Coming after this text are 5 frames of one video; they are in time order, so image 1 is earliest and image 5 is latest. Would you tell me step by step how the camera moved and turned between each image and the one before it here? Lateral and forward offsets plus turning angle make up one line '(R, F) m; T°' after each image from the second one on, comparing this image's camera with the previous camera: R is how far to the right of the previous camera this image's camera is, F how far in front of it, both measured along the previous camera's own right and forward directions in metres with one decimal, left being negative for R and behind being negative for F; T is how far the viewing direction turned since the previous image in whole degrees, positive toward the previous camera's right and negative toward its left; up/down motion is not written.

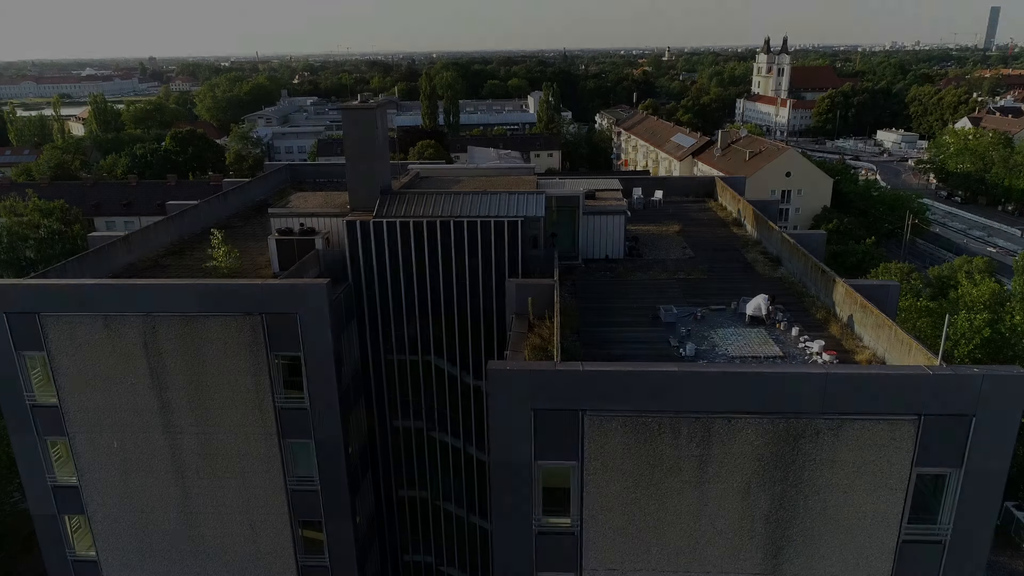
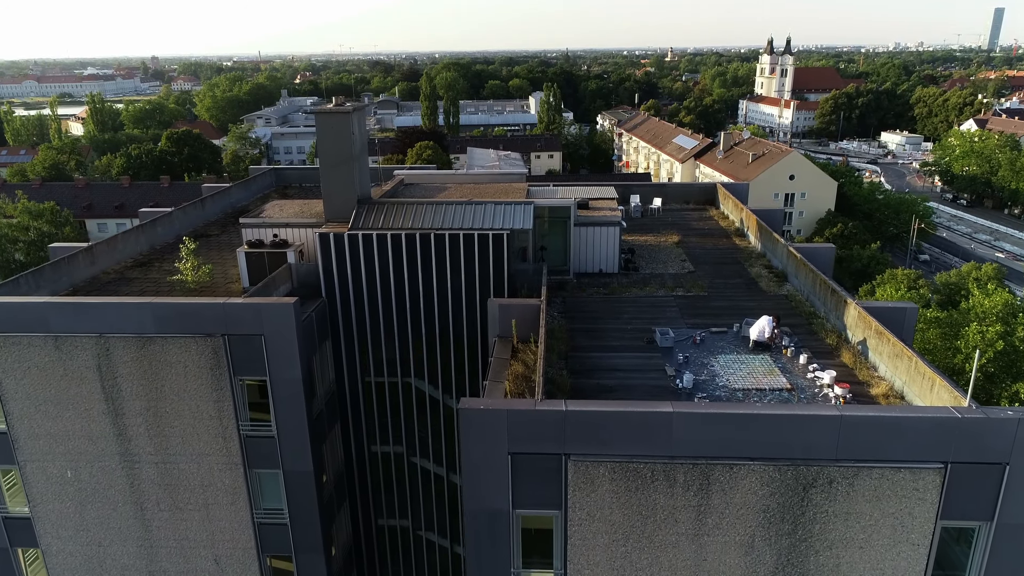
(+0.3, +1.1) m; 0°
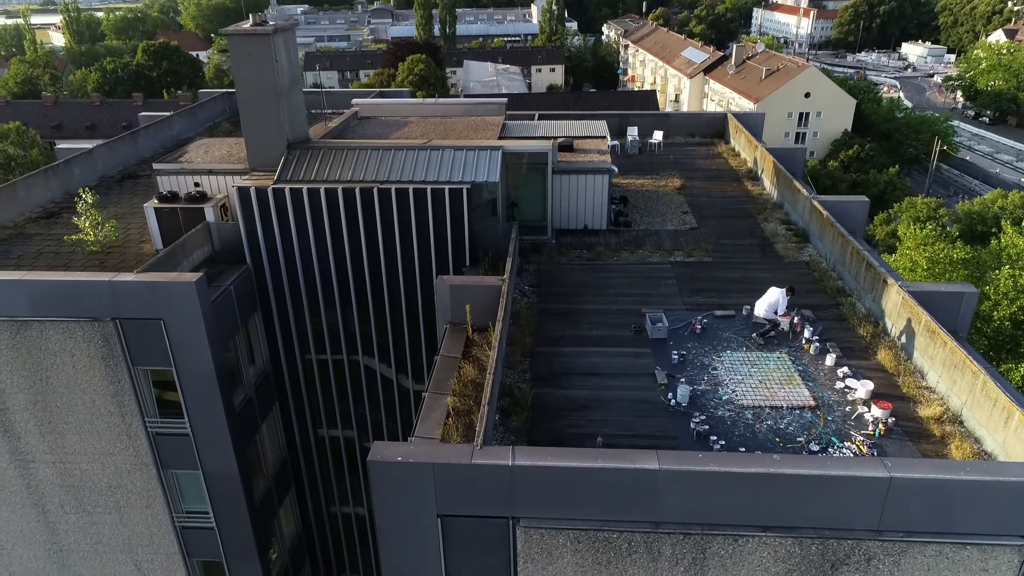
(+0.7, +2.5) m; 0°
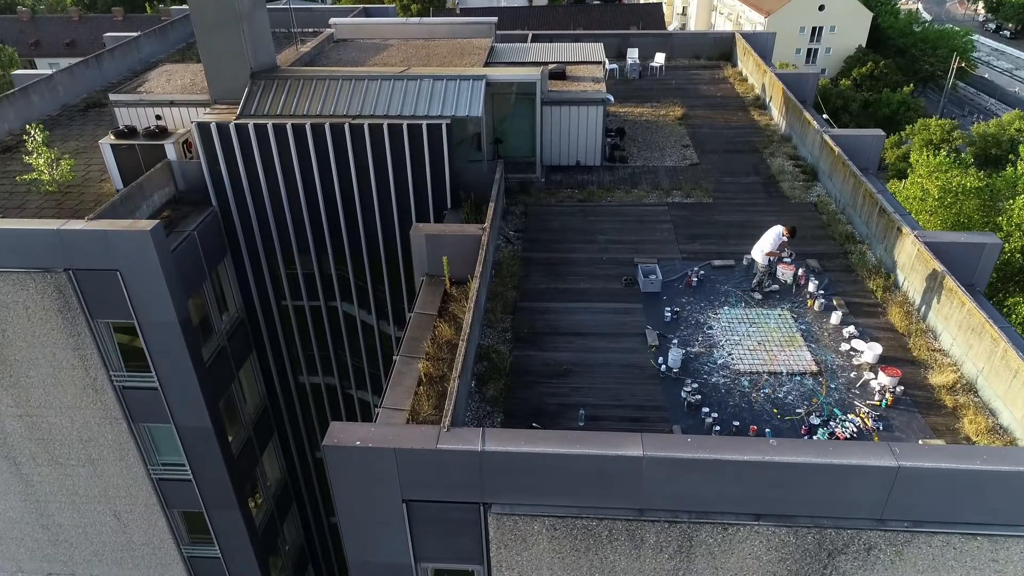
(+0.3, +0.8) m; 0°
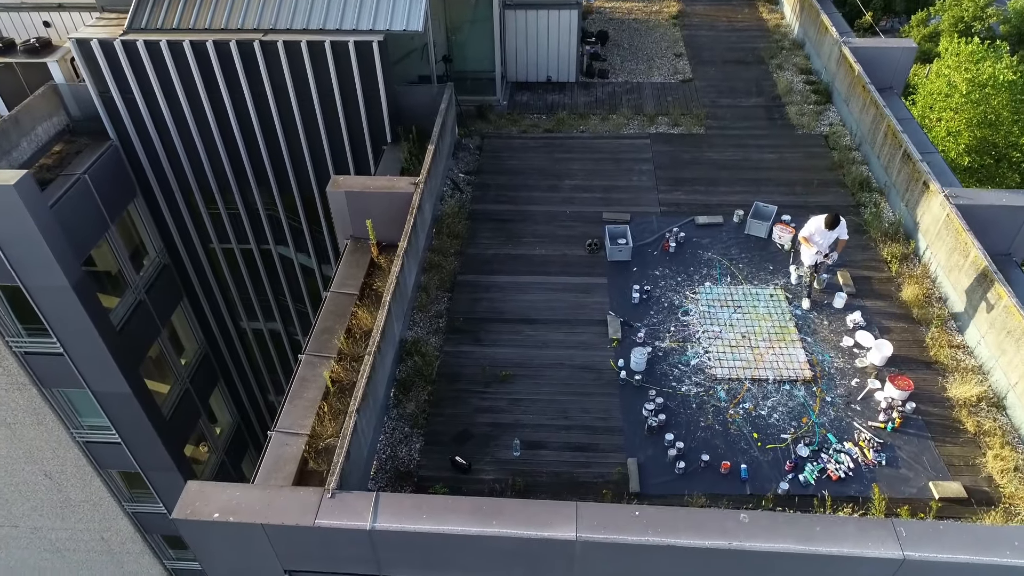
(+0.7, +1.6) m; 0°
